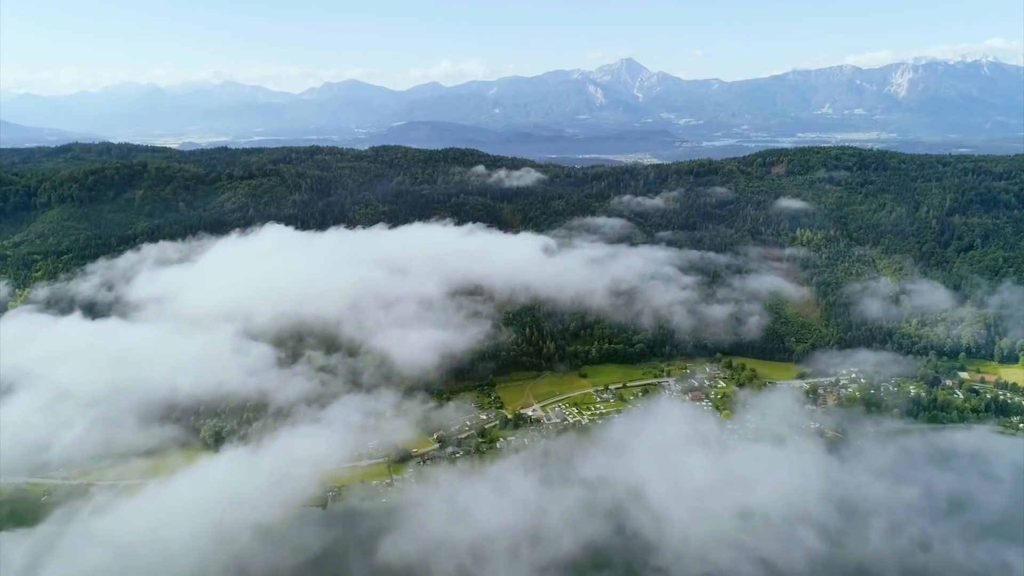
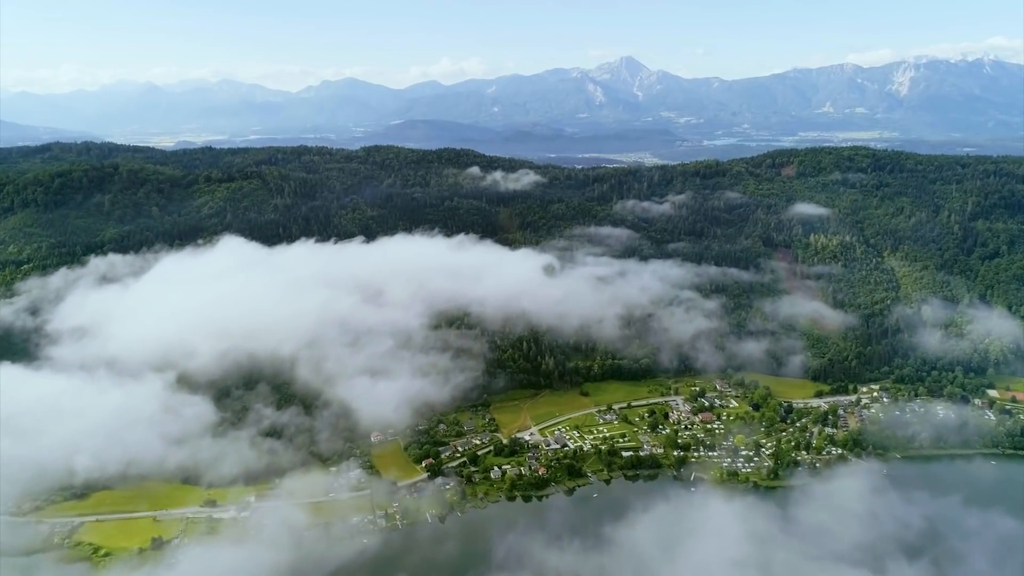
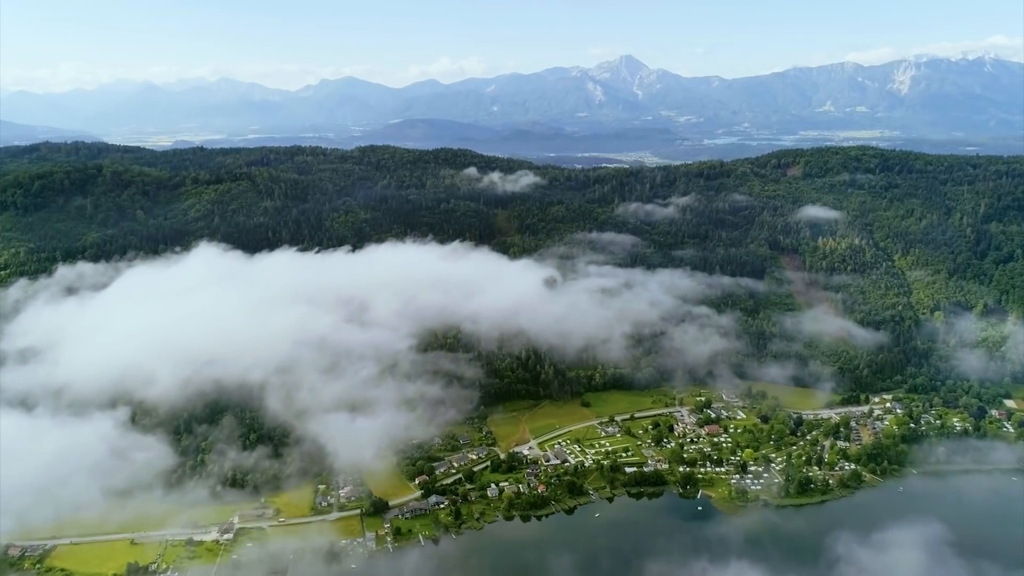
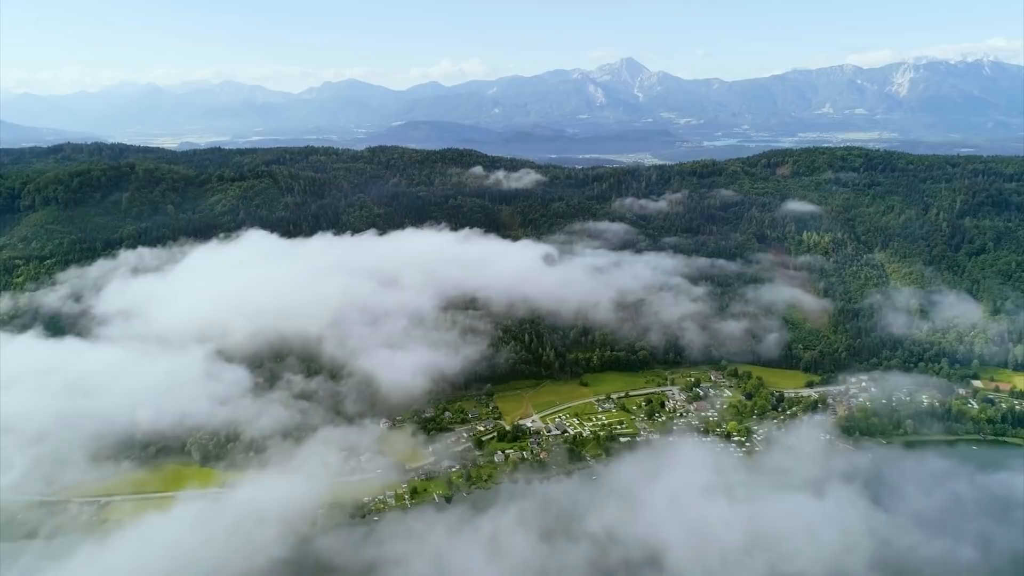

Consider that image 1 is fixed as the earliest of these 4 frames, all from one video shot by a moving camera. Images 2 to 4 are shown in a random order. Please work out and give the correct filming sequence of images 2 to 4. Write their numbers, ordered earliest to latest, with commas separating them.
4, 2, 3
